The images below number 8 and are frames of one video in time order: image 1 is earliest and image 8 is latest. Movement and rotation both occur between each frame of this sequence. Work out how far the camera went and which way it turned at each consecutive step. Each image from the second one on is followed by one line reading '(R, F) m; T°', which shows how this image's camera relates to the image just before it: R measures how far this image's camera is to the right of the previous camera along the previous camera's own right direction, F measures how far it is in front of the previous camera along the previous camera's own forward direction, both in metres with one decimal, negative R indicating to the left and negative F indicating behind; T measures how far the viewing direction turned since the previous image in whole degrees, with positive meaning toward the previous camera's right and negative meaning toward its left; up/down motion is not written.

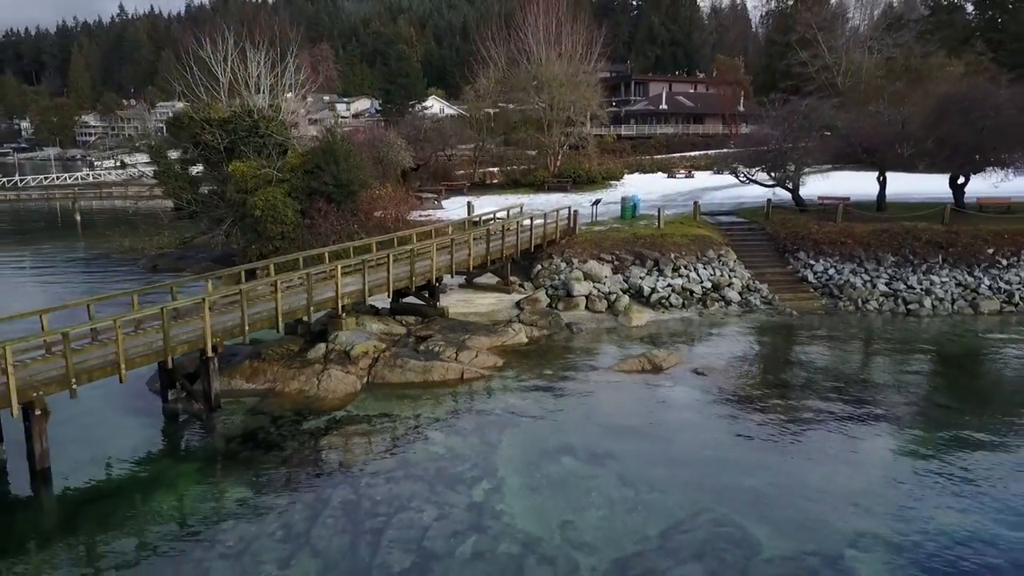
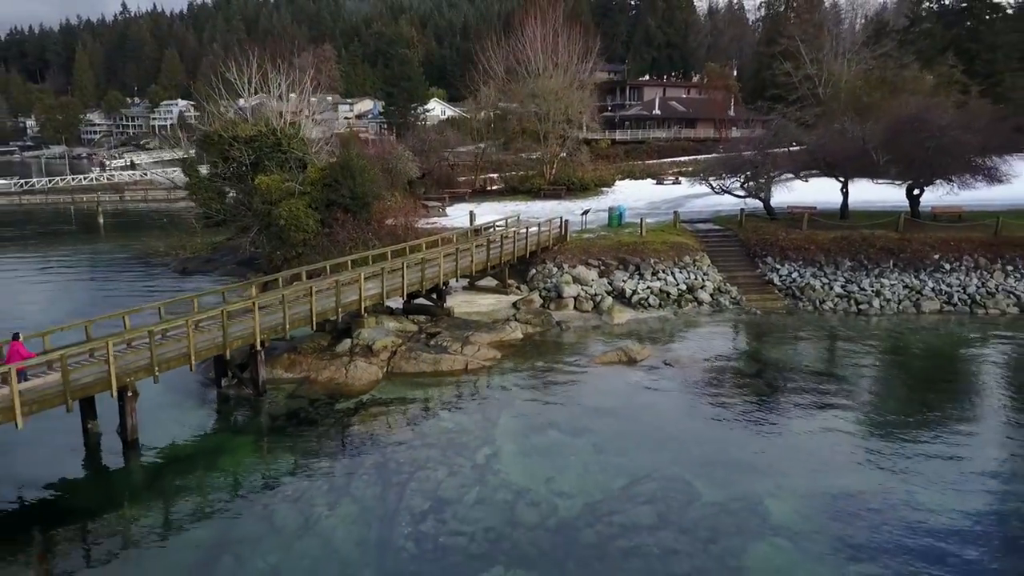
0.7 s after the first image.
(+0.1, -2.4) m; 0°
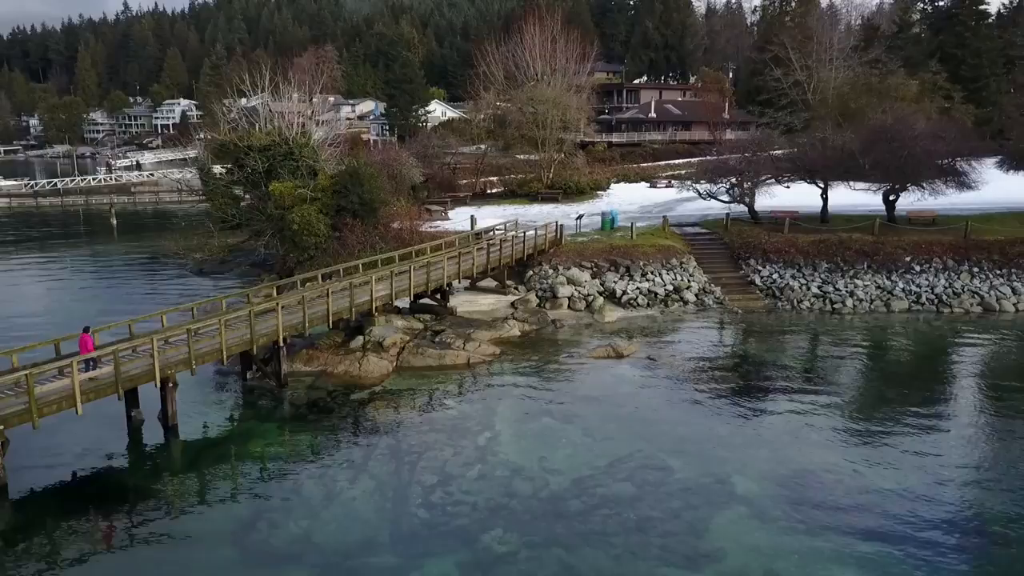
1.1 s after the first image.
(0.0, -1.5) m; 0°
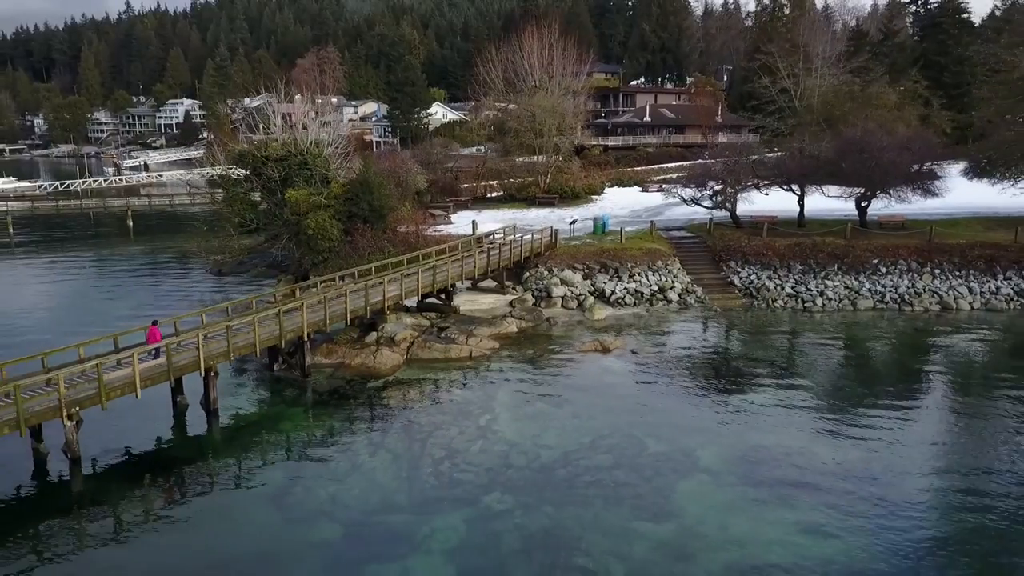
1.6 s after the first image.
(+0.1, -2.0) m; 0°
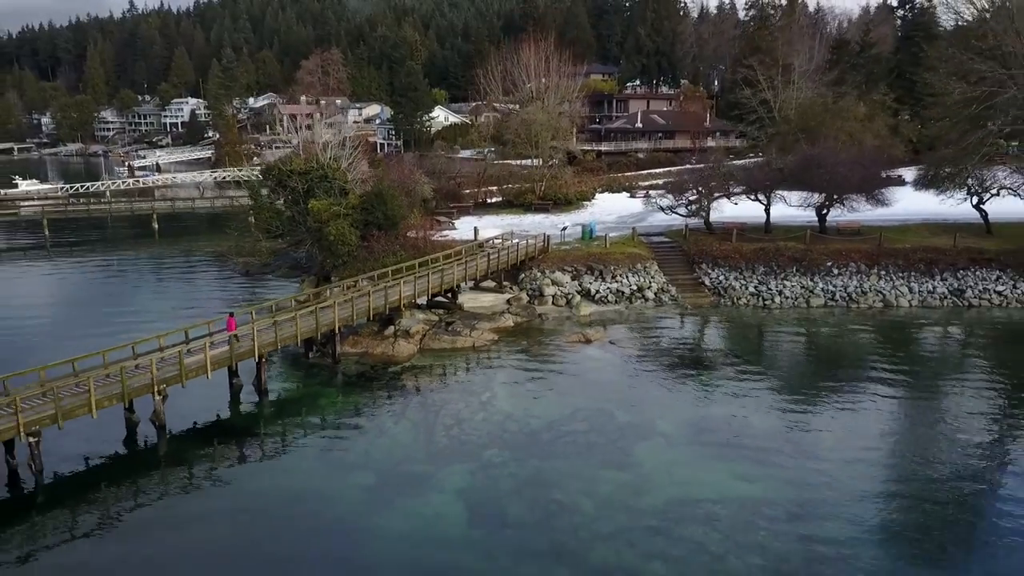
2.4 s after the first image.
(+0.1, -3.4) m; 0°
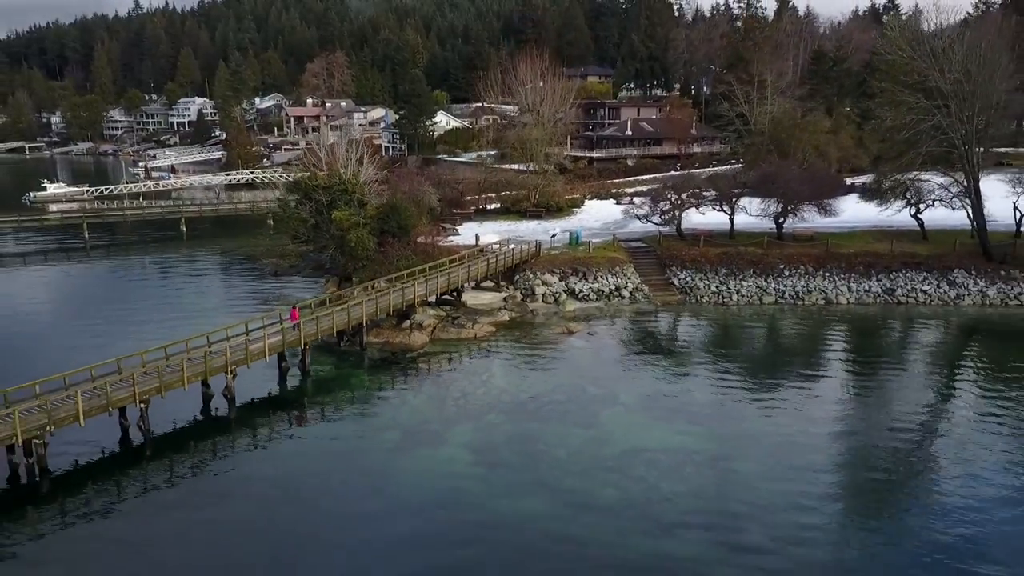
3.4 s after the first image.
(+0.2, -4.6) m; 0°
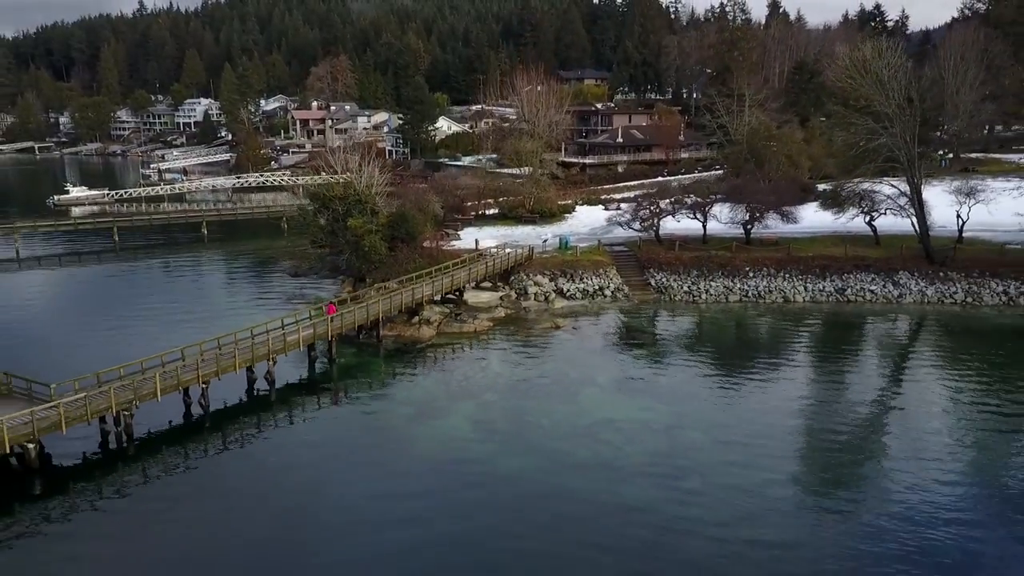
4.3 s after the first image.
(+0.2, -4.3) m; 0°
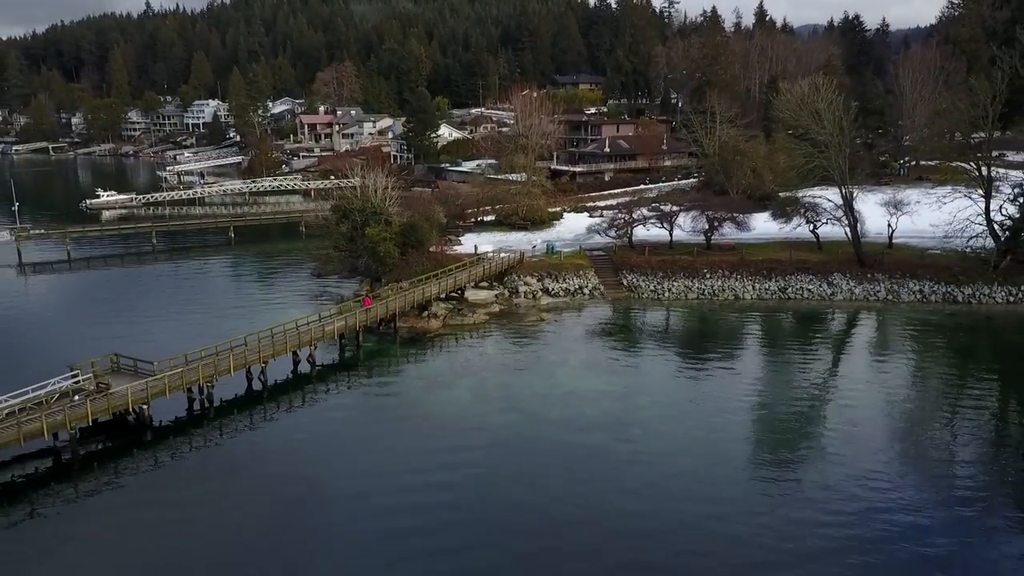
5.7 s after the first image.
(+0.3, -6.7) m; 0°
